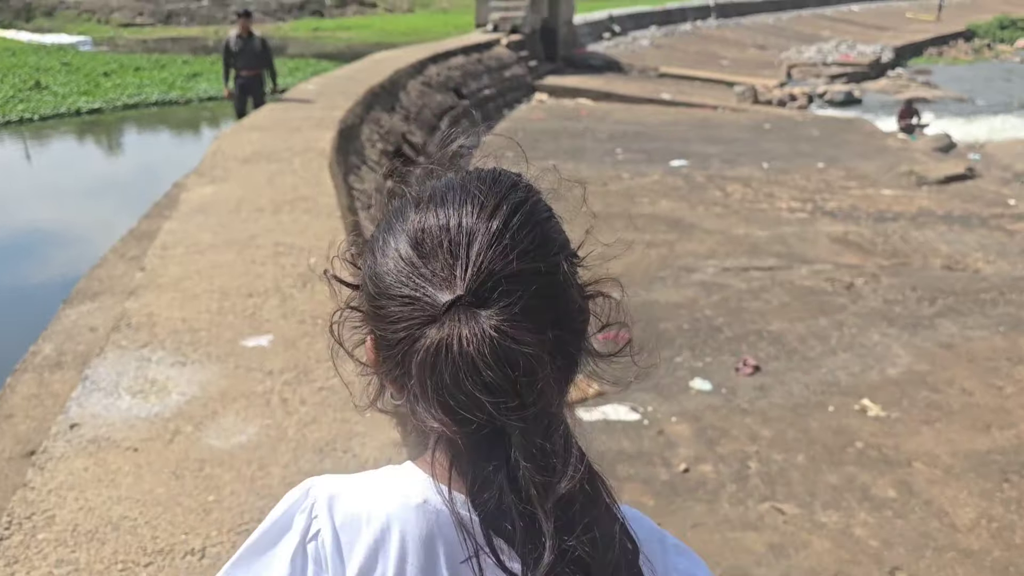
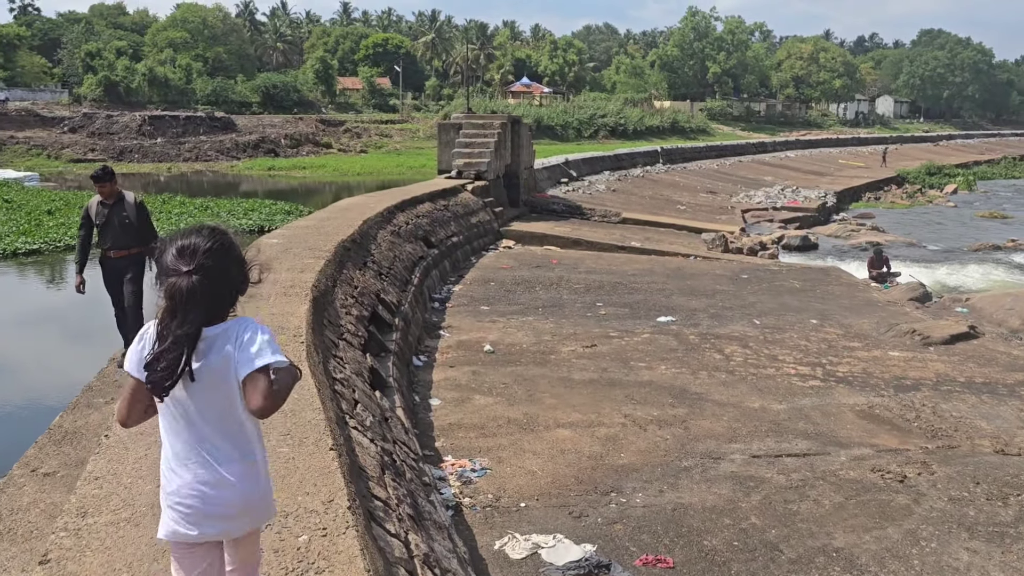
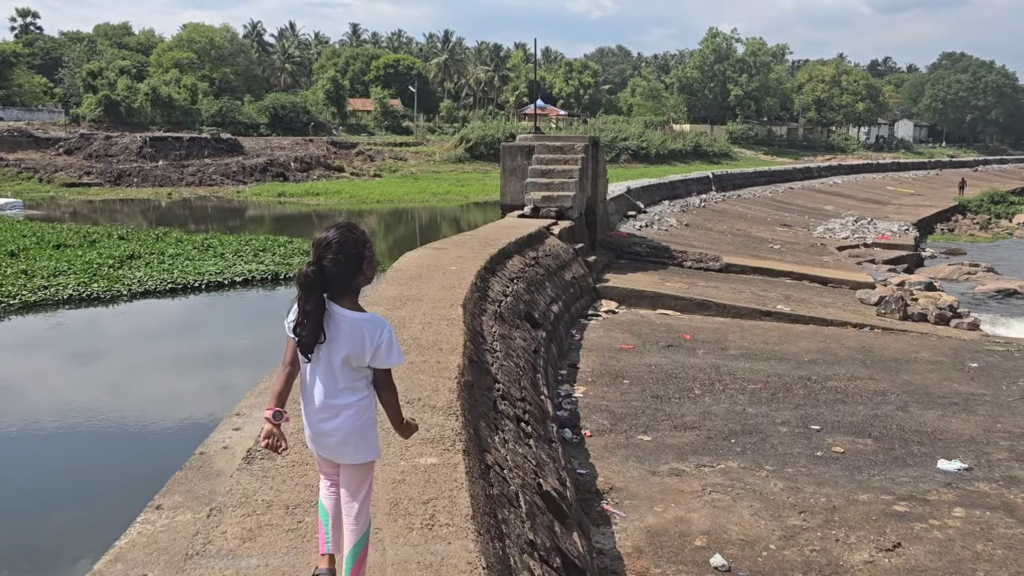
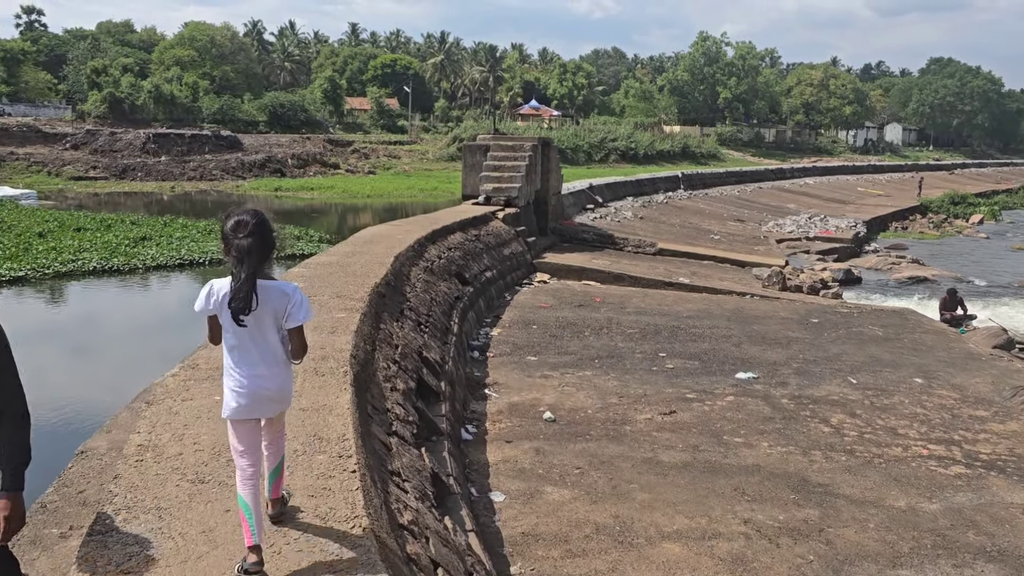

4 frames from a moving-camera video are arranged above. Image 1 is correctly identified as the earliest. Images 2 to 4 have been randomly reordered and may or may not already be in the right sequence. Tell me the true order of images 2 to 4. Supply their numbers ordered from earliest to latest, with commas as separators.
2, 4, 3
